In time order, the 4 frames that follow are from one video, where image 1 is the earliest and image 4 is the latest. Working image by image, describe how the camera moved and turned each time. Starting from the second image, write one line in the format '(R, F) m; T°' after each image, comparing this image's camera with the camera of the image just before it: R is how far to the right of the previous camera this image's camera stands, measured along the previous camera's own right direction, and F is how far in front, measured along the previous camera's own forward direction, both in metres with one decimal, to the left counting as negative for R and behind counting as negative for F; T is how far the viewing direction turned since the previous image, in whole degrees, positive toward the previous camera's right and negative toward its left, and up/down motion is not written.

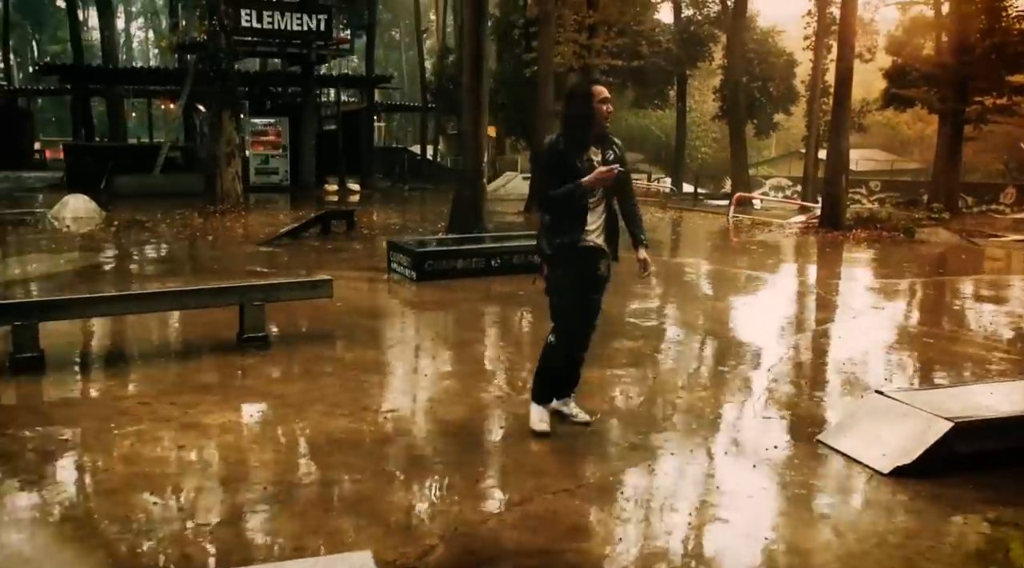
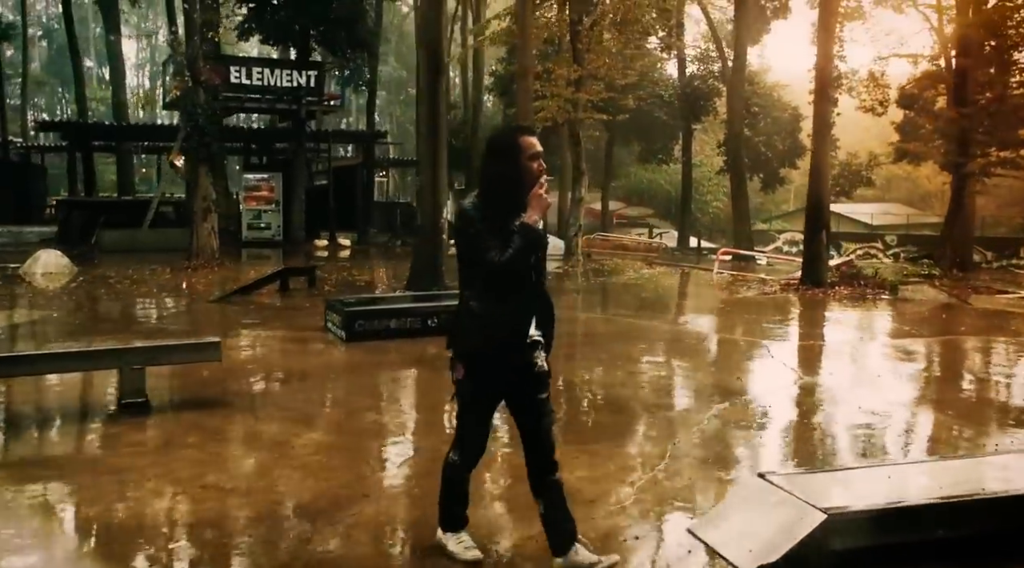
(+0.9, +0.4) m; -2°
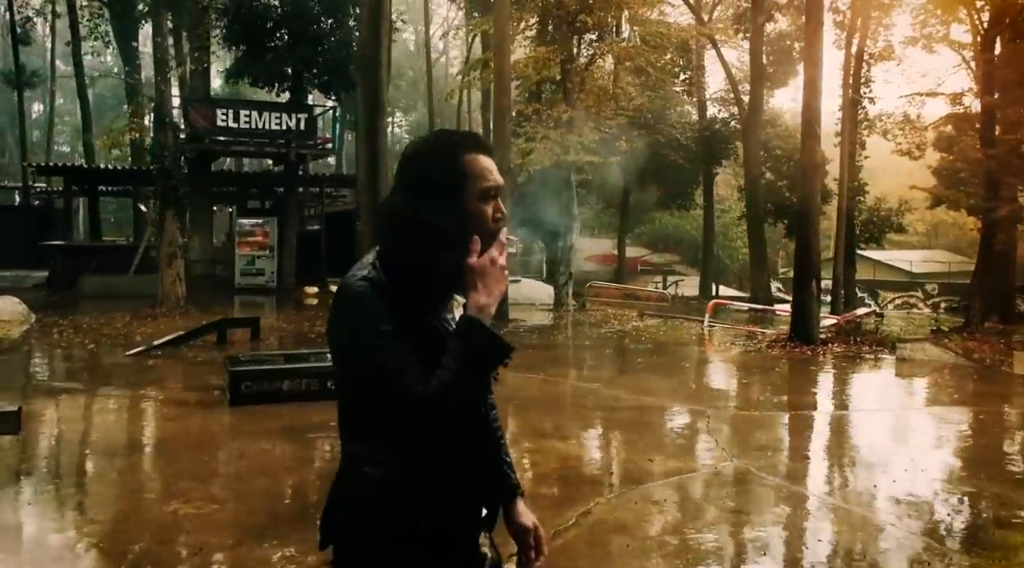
(+1.2, +1.0) m; -3°
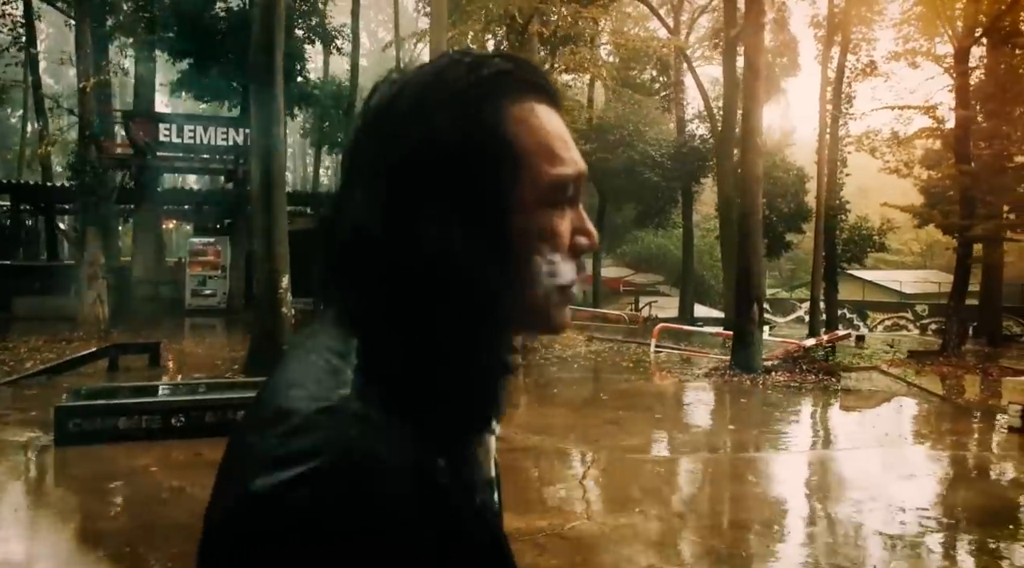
(+1.1, +0.8) m; 0°
